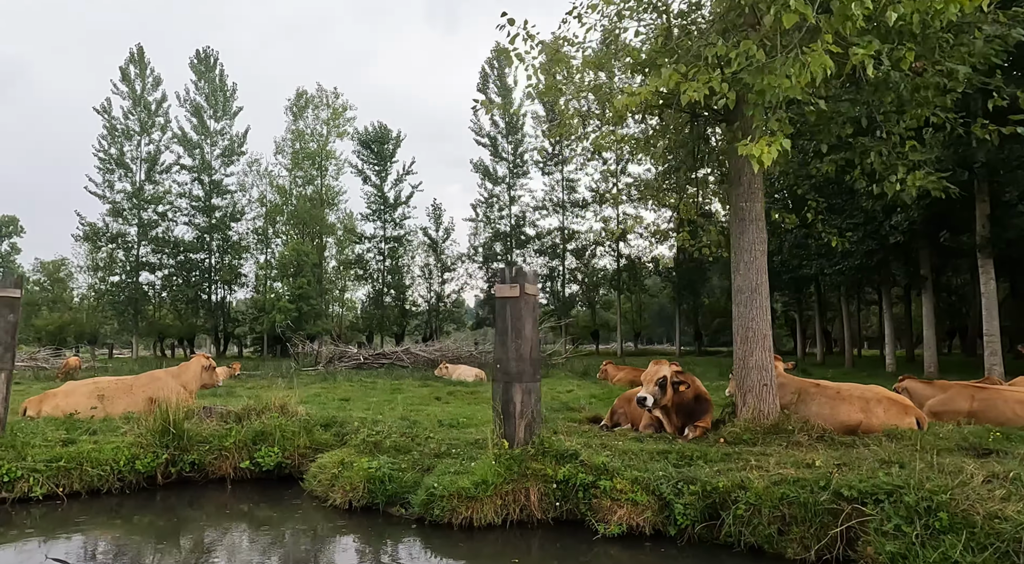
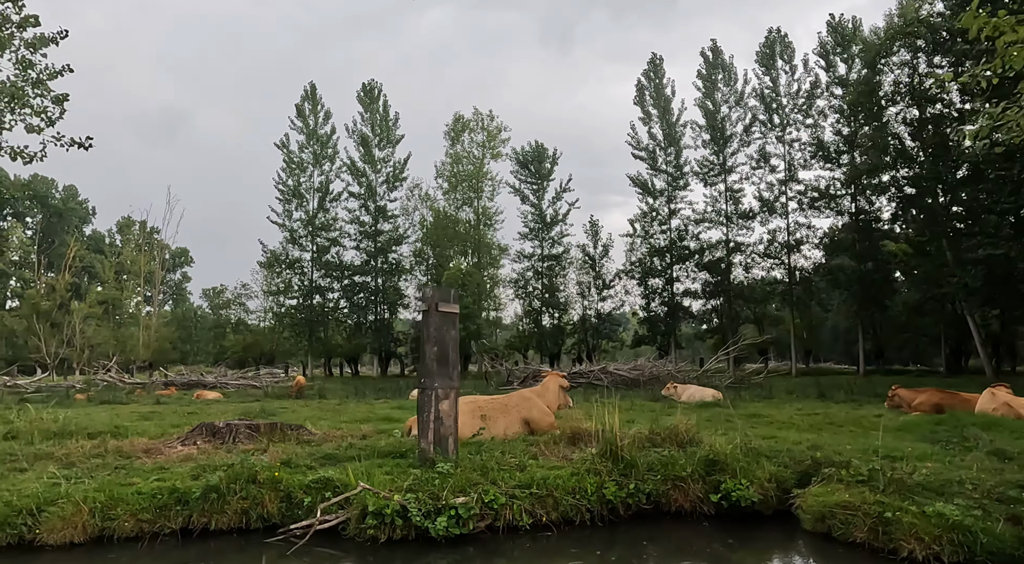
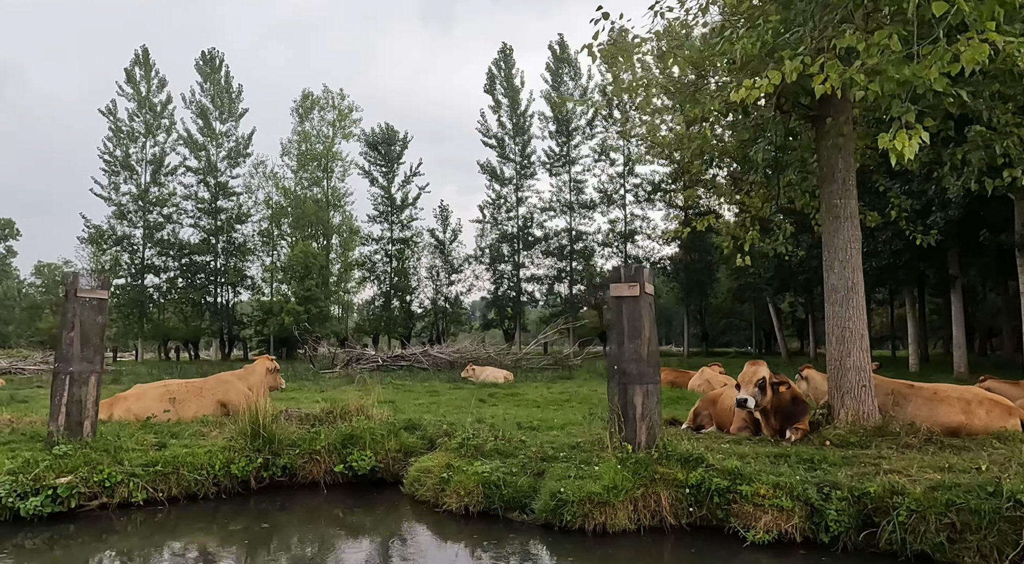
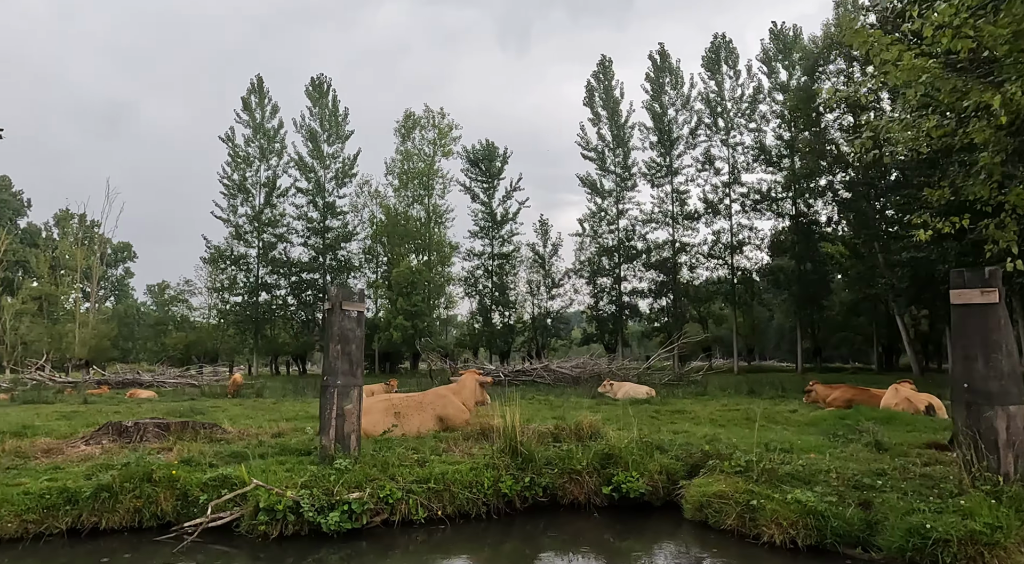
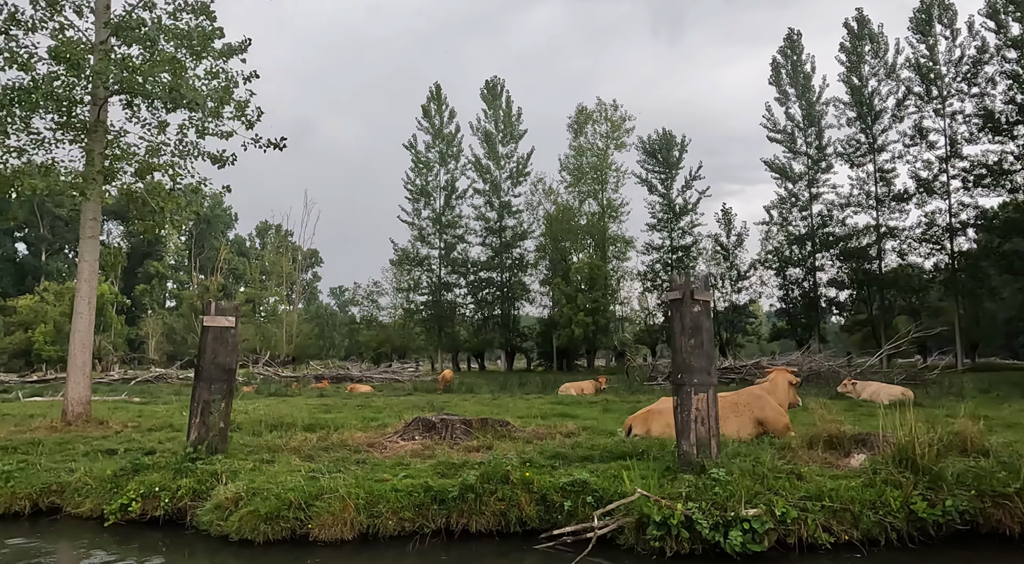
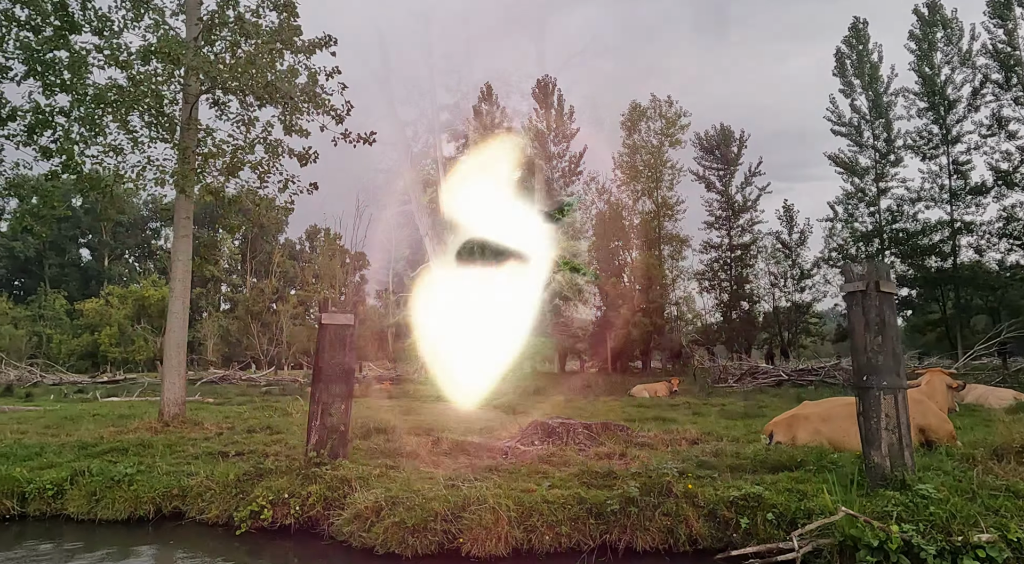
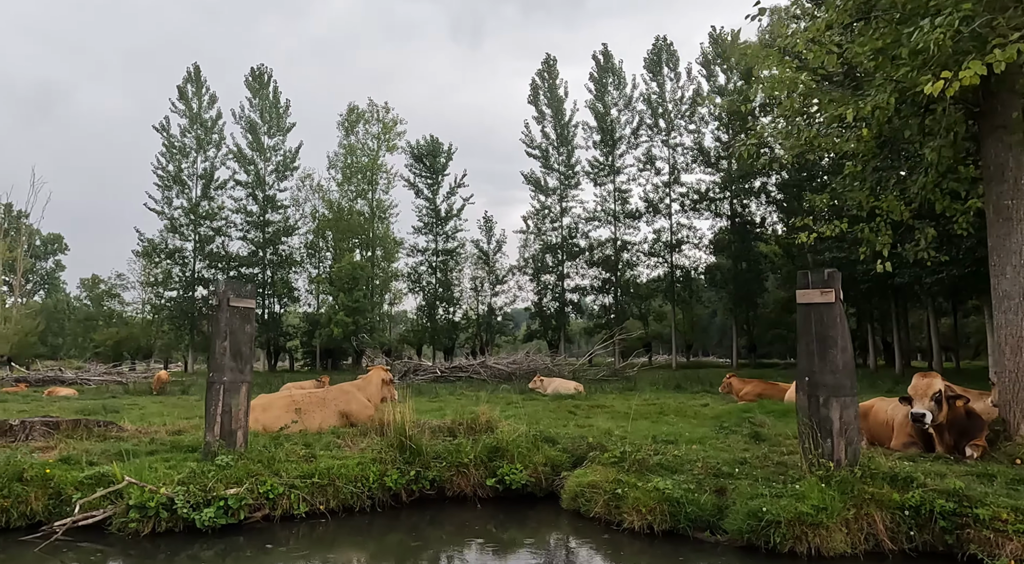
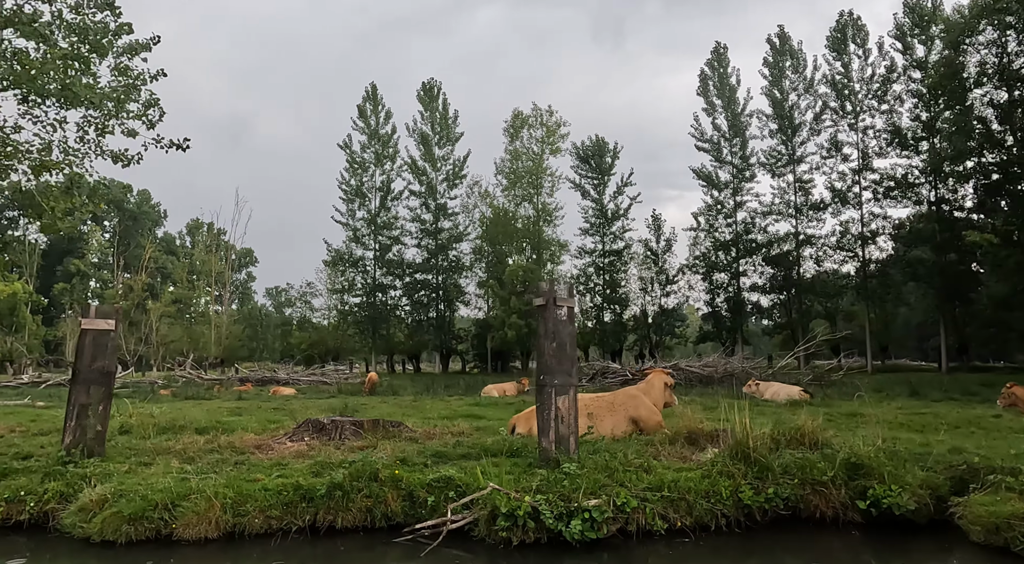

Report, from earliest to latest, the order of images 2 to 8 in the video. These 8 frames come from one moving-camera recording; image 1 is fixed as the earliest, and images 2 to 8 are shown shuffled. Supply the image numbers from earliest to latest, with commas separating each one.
3, 7, 4, 2, 8, 5, 6
